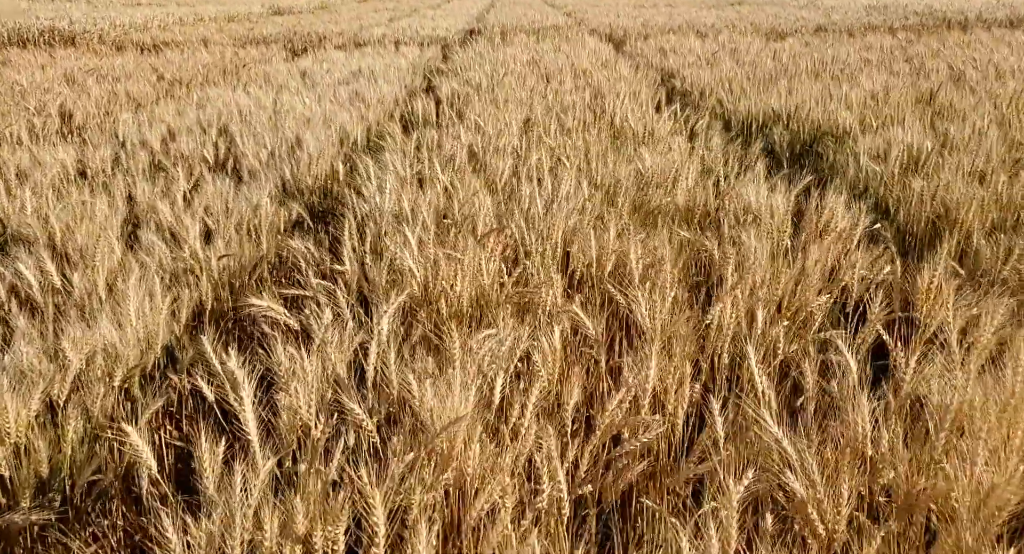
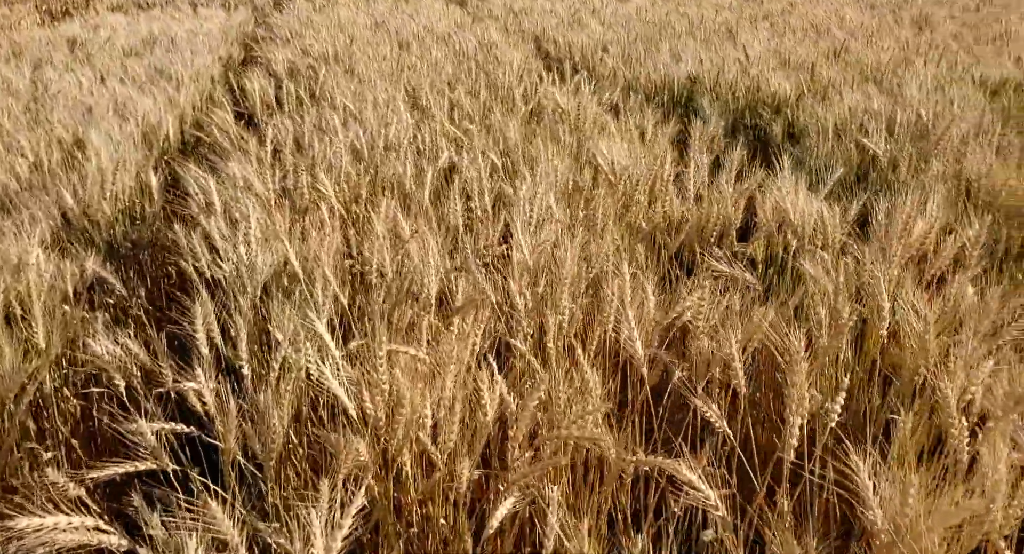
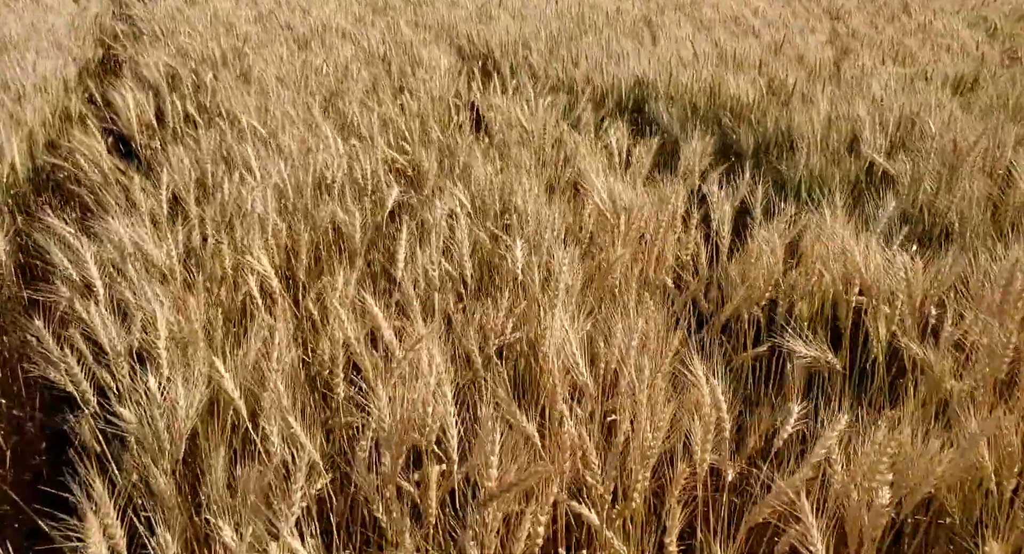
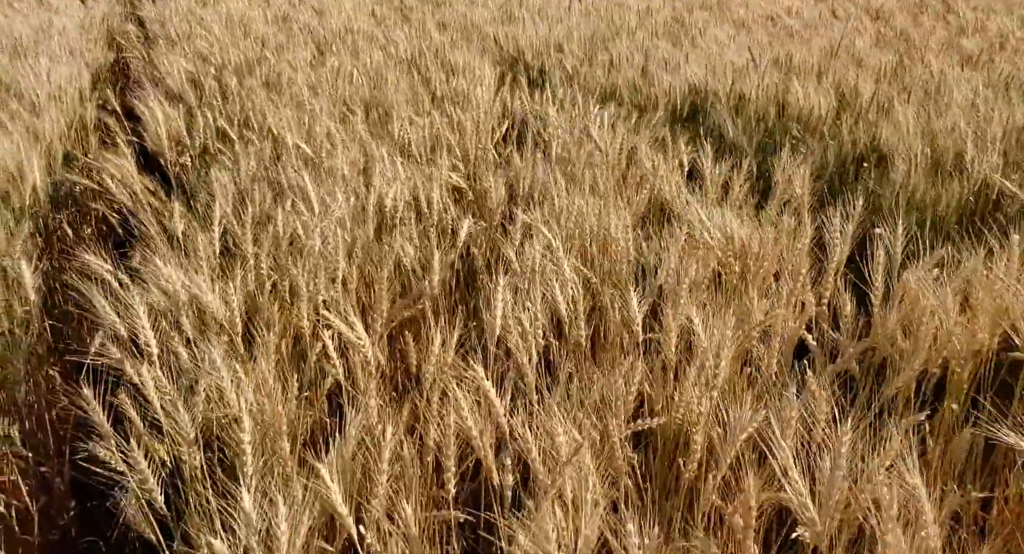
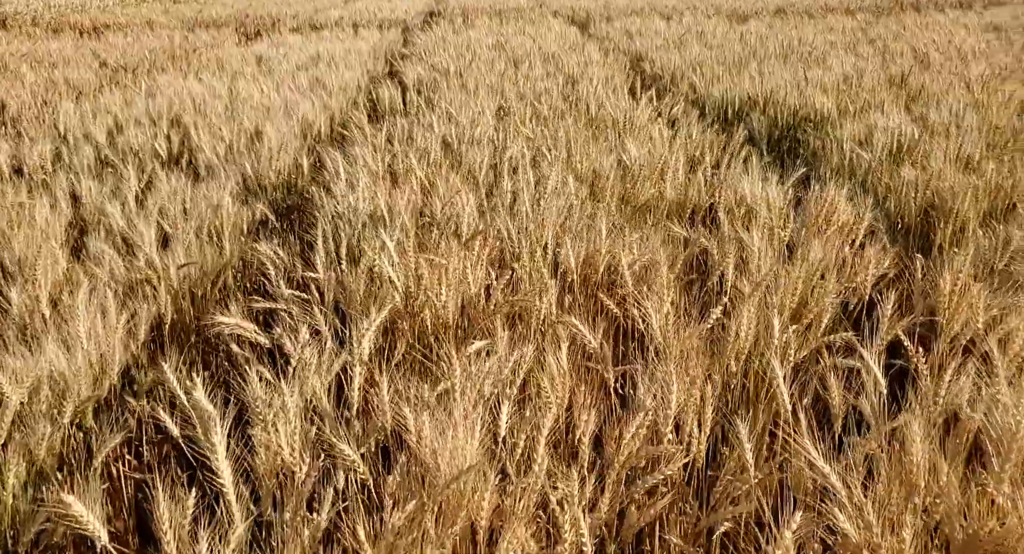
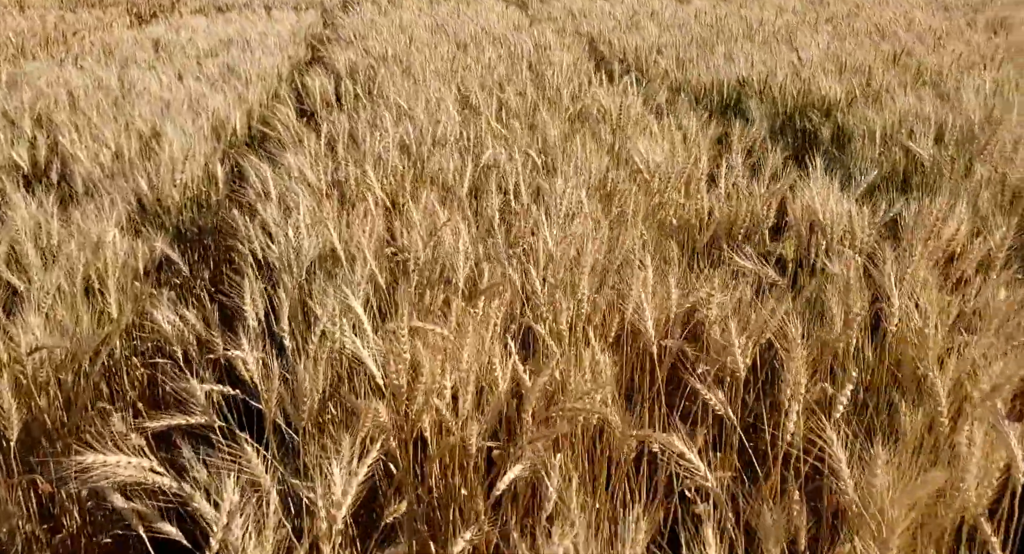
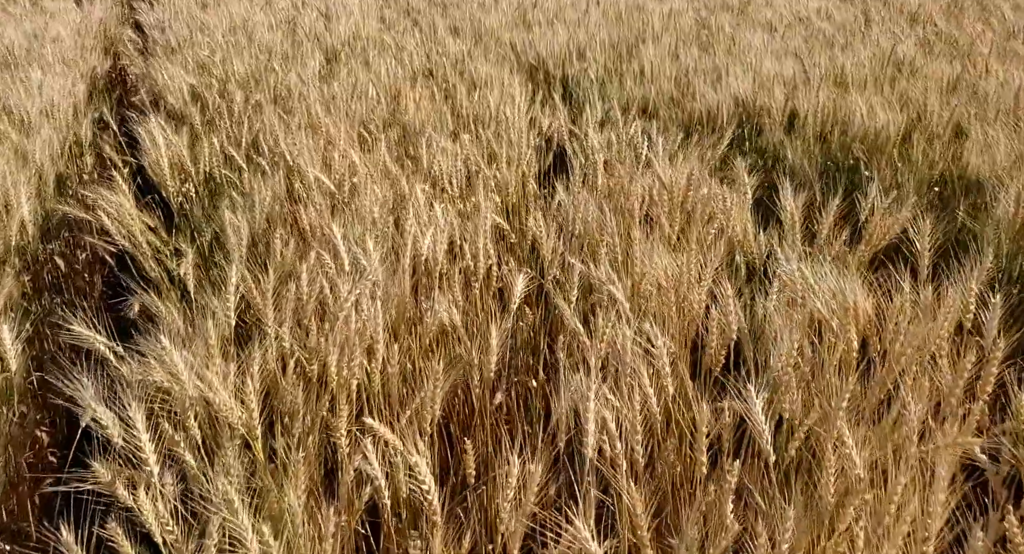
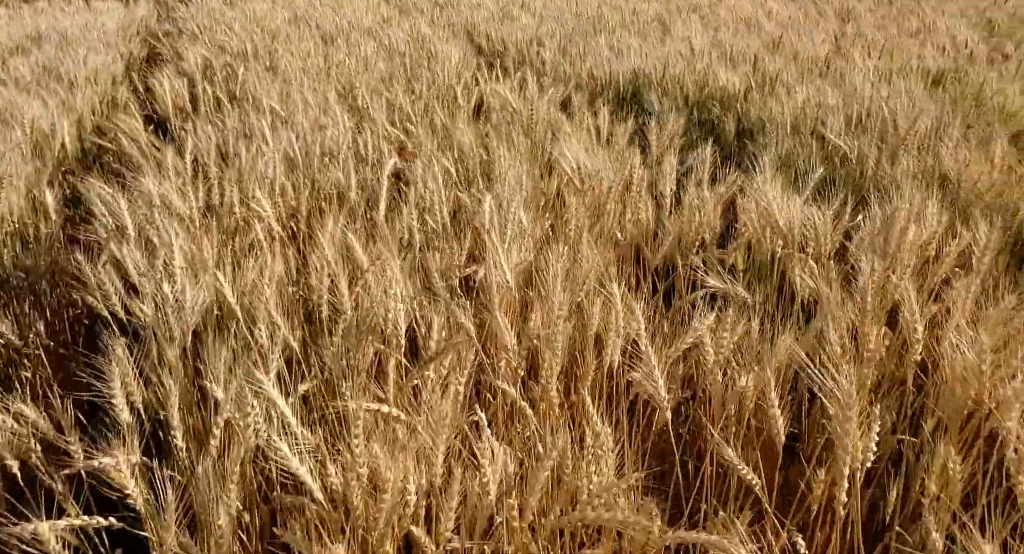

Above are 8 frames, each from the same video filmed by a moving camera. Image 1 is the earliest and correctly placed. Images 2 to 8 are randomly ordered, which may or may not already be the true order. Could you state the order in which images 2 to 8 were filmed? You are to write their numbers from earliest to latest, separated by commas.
5, 6, 2, 8, 3, 4, 7
